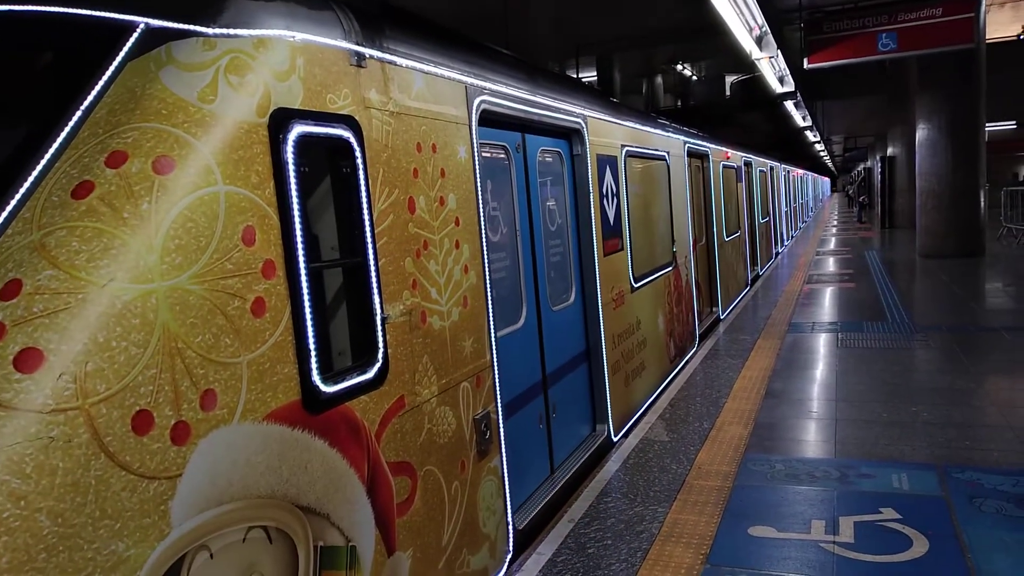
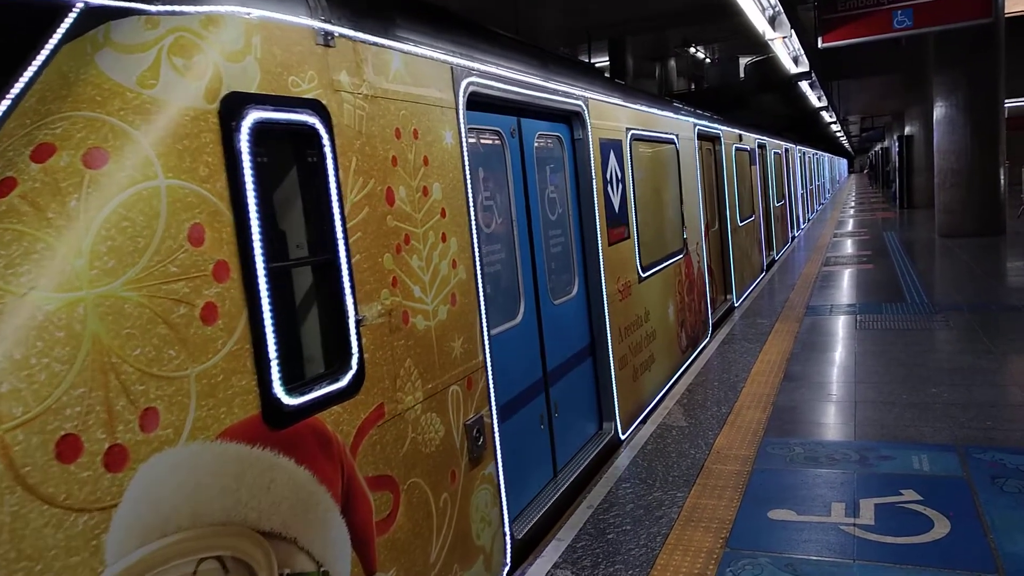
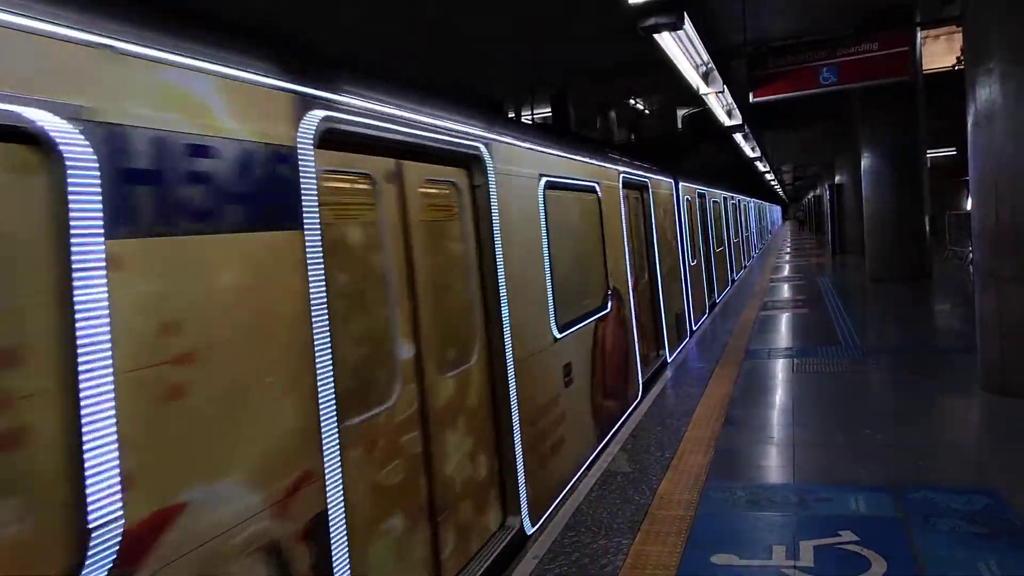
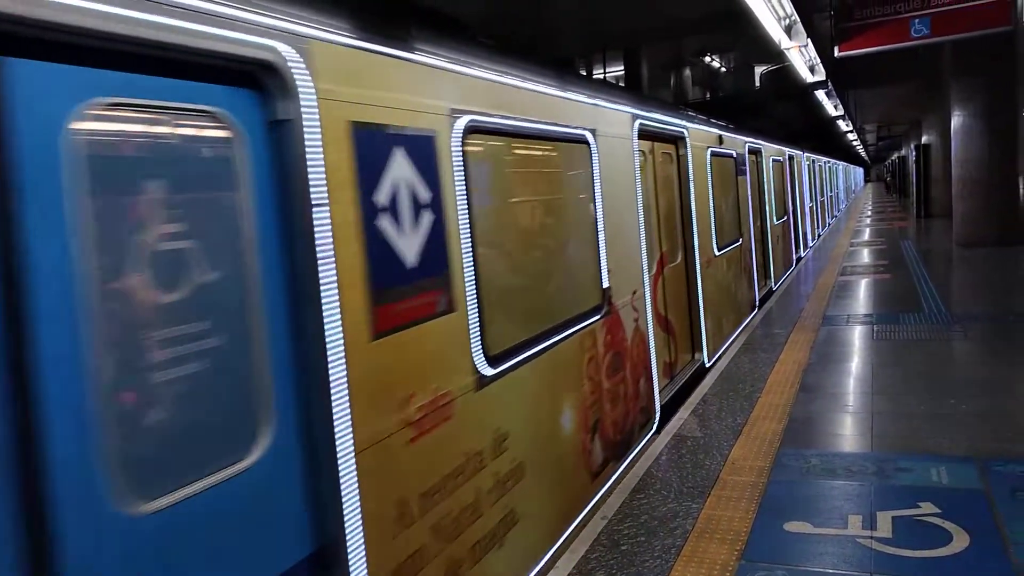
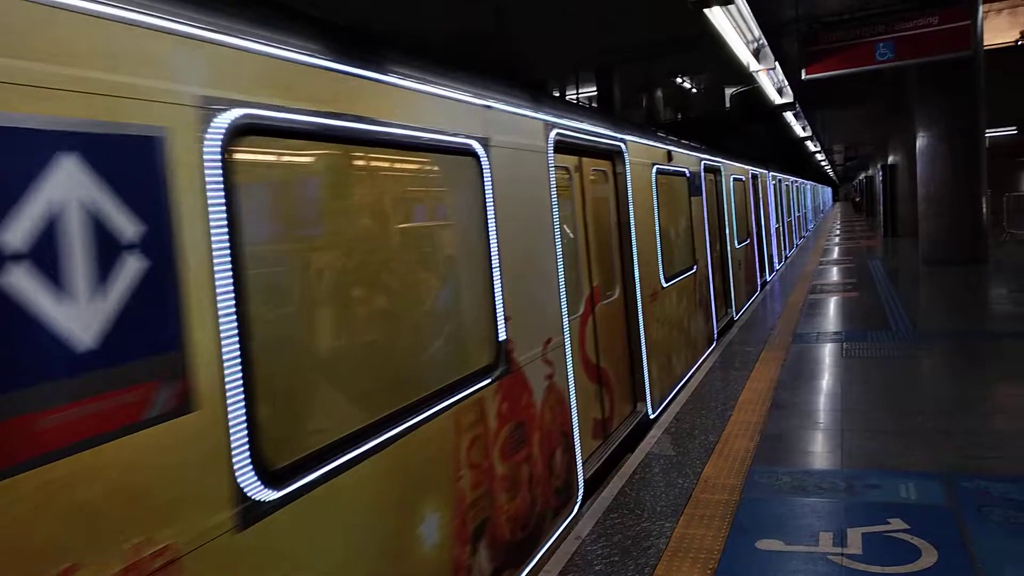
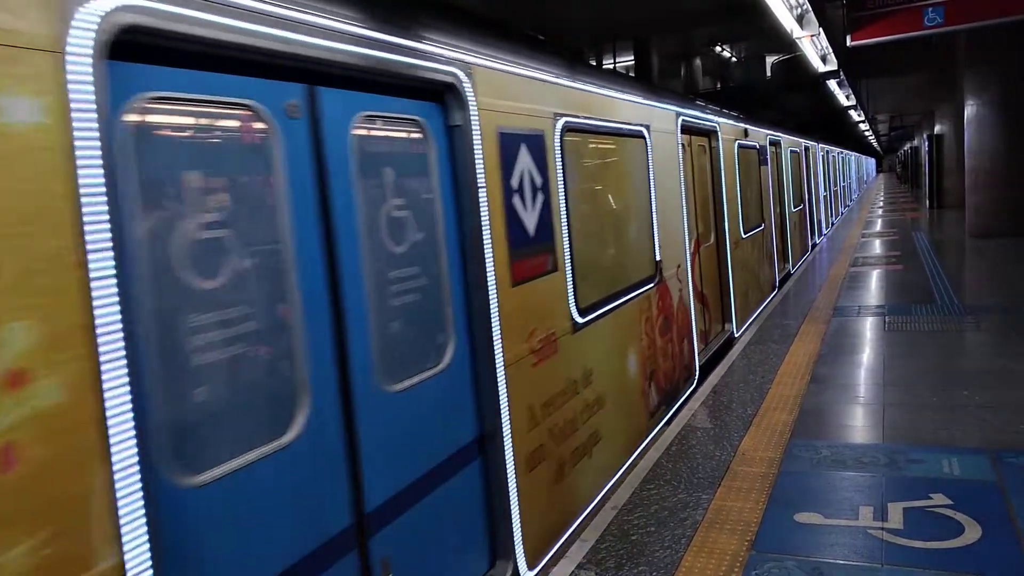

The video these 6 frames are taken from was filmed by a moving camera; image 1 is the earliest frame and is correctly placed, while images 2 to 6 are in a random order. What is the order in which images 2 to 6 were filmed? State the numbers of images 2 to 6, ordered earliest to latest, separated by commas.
2, 6, 4, 5, 3
